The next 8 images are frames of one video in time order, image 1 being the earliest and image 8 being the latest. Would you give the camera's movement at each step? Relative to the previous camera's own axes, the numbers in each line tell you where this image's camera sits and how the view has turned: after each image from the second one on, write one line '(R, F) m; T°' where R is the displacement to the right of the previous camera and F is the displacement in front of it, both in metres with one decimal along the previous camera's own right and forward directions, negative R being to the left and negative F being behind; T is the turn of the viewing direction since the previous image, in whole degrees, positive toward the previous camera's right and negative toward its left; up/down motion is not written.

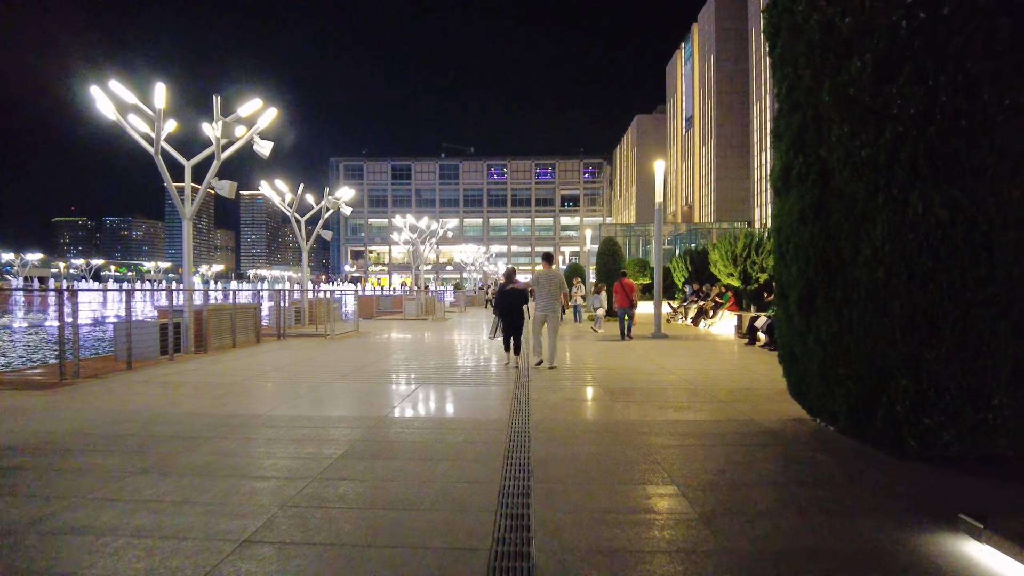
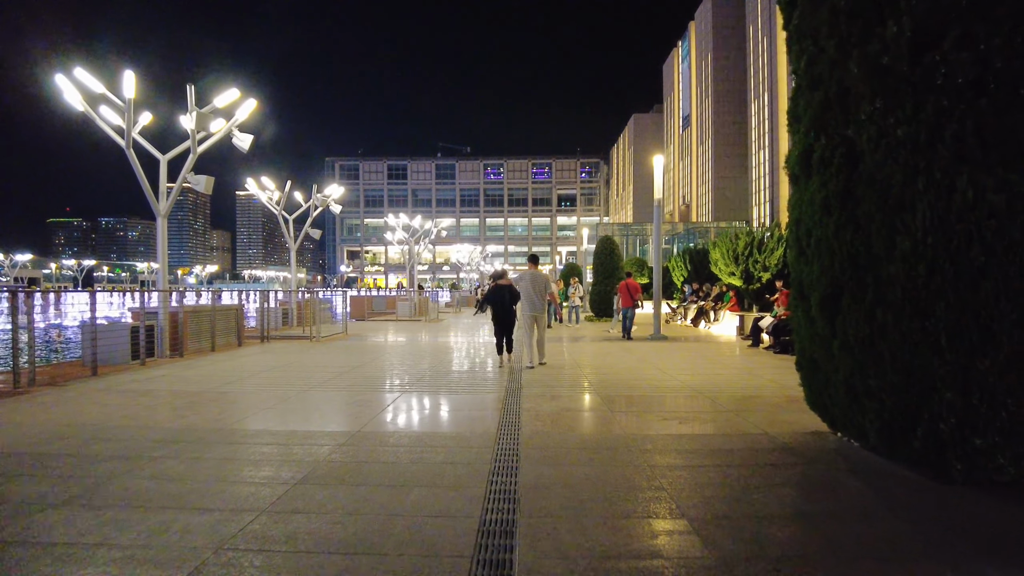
(+0.1, +0.7) m; 0°
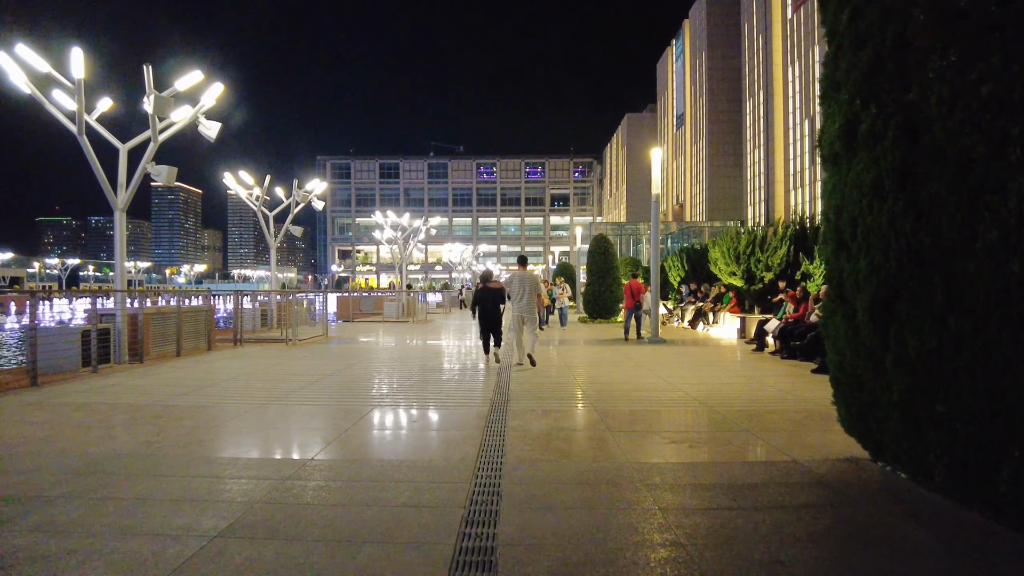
(+0.1, +0.9) m; +1°
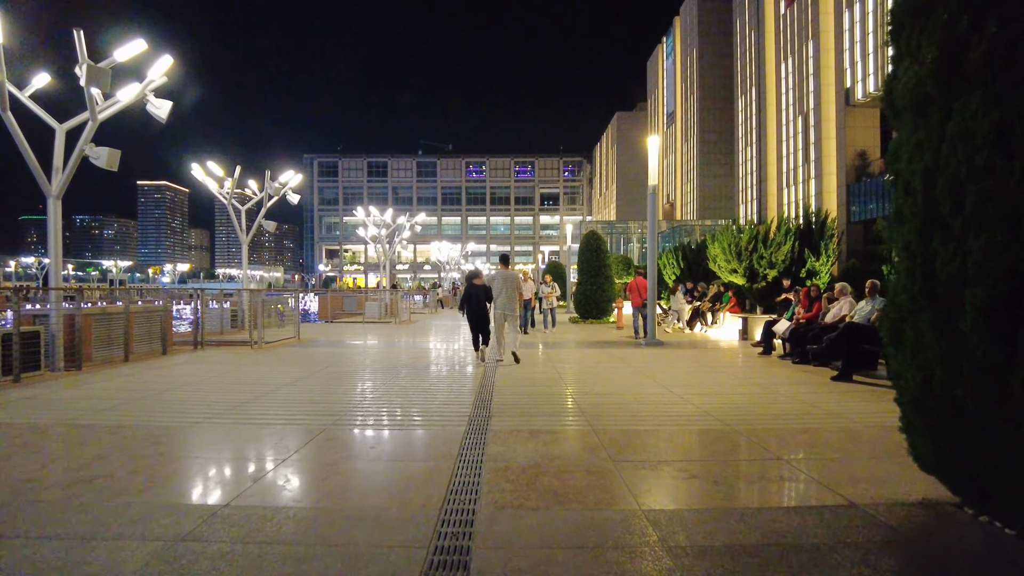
(+0.1, +1.2) m; +1°
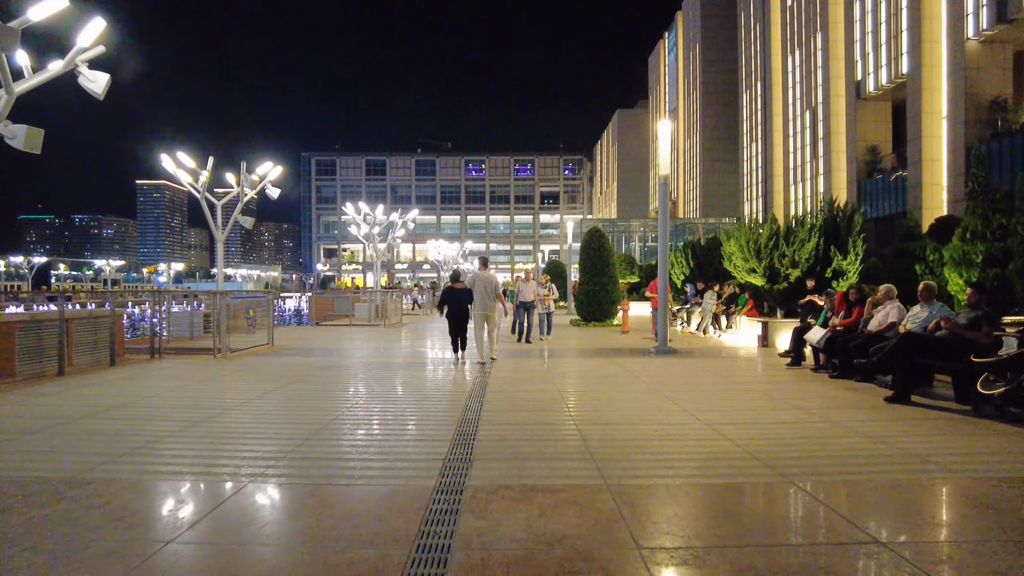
(+0.1, +1.6) m; 0°
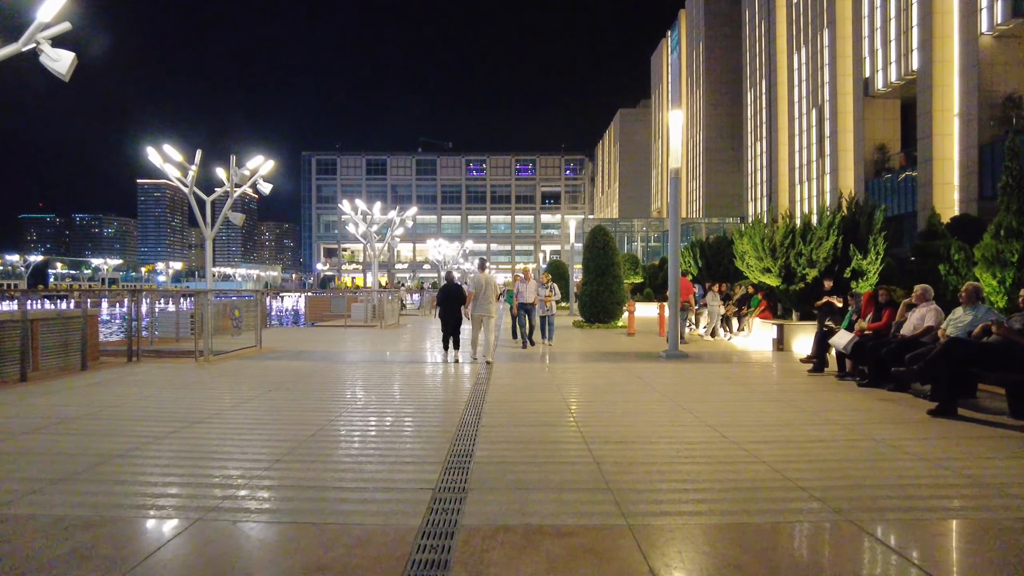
(0.0, +0.8) m; 0°
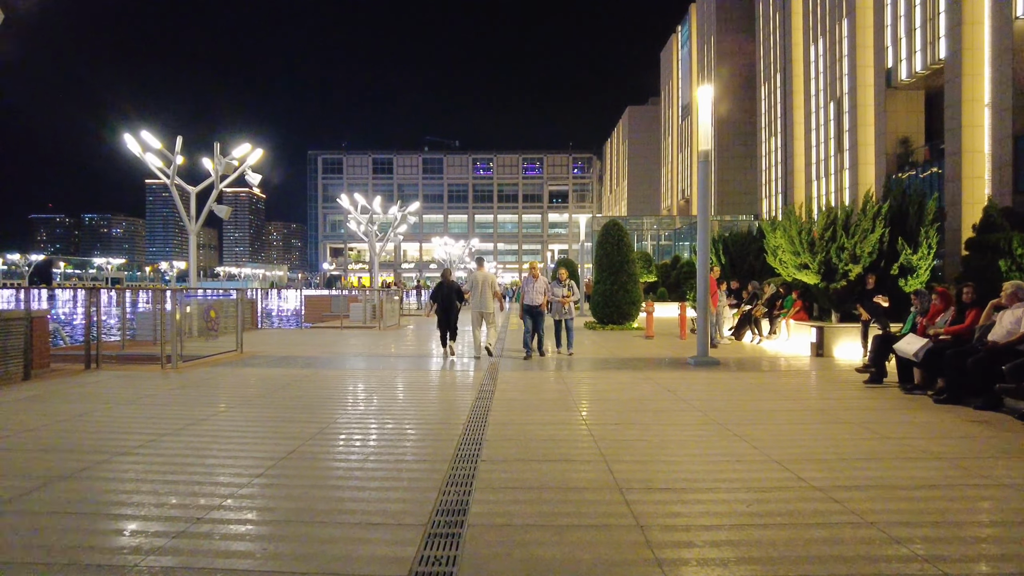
(0.0, +1.5) m; -1°
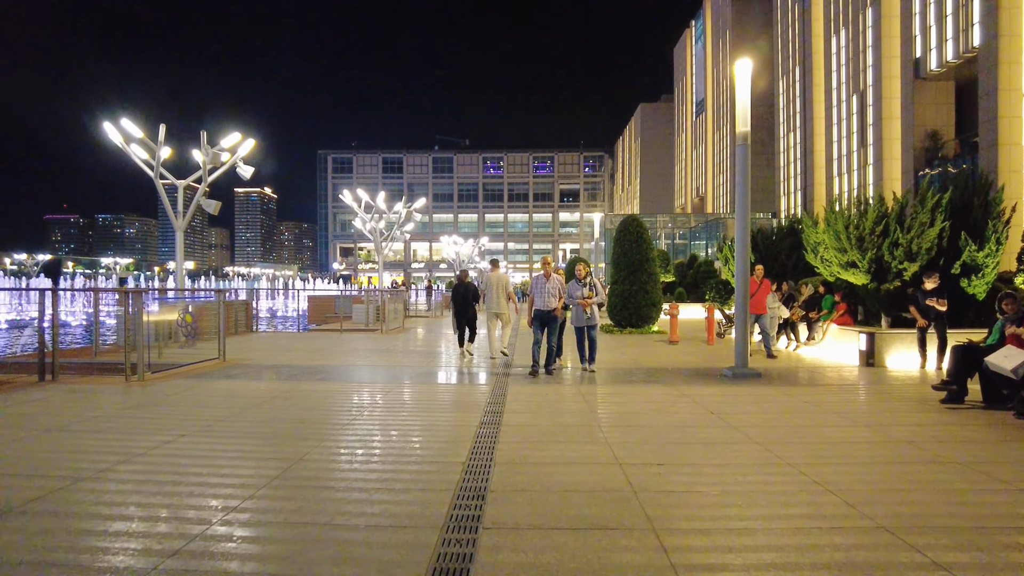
(0.0, +1.4) m; -1°
